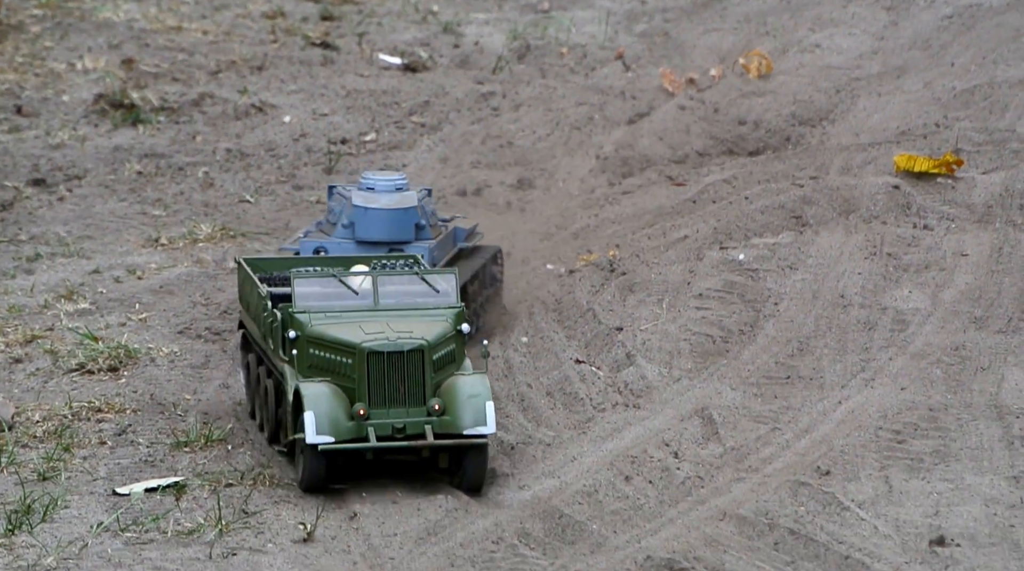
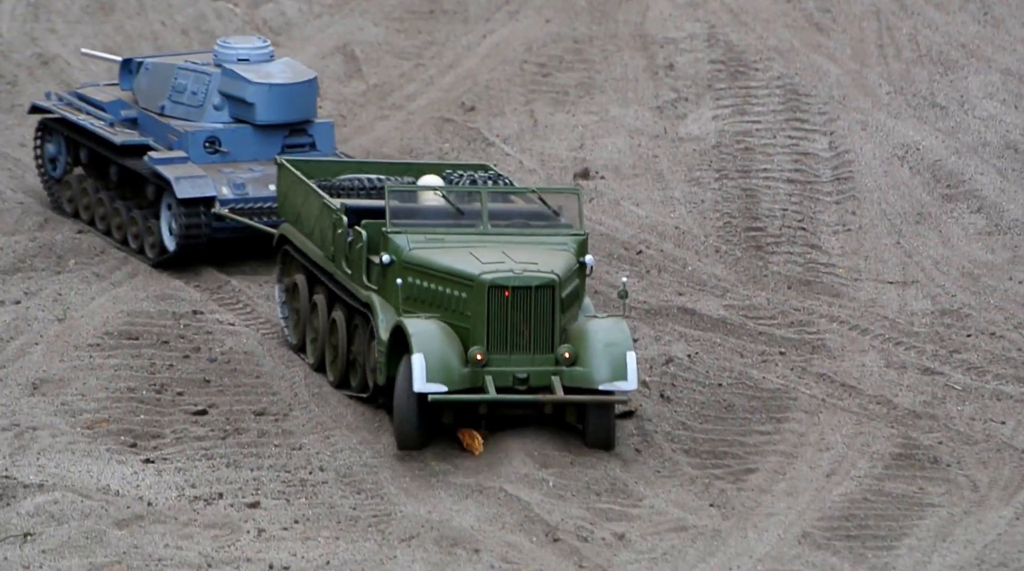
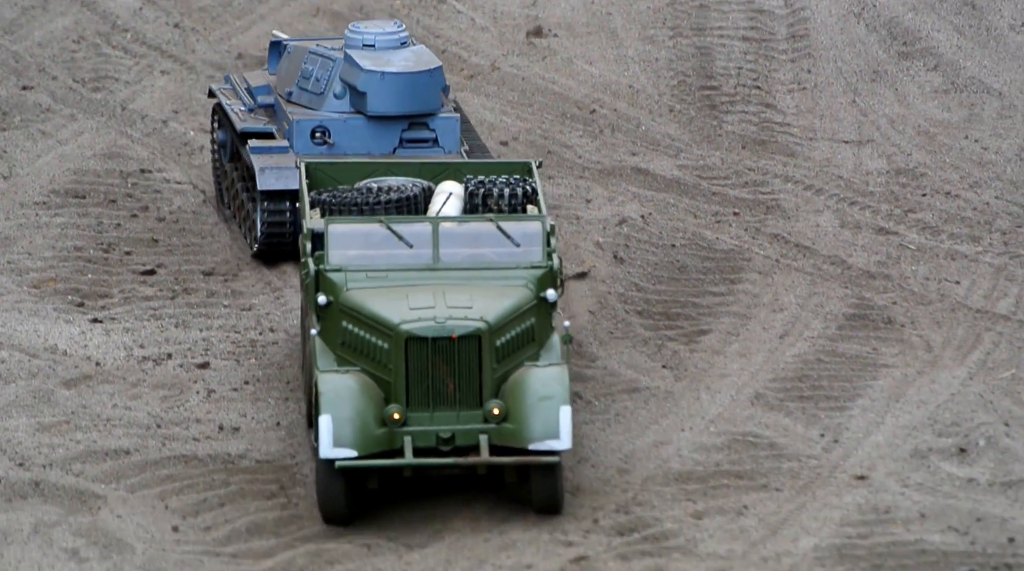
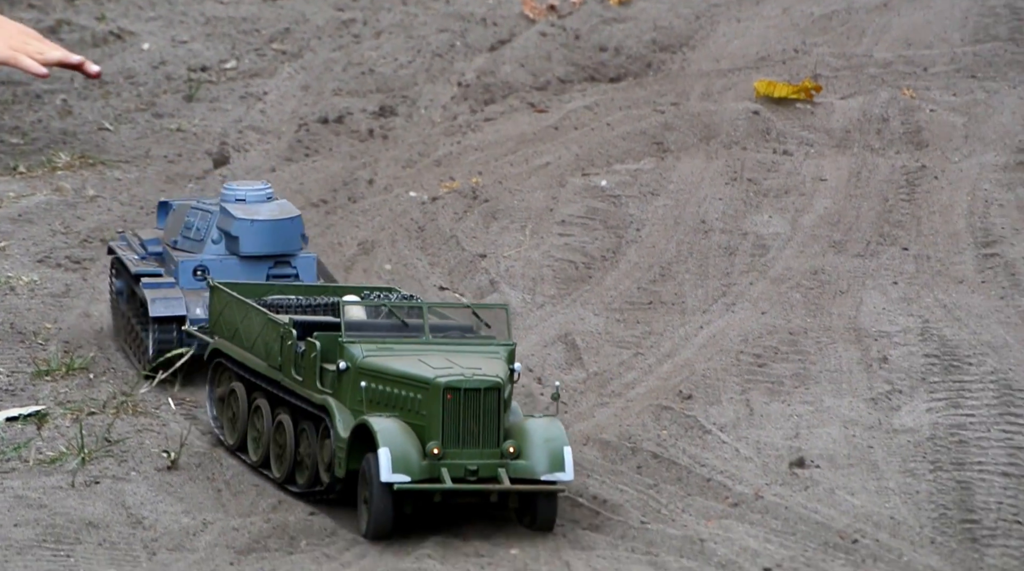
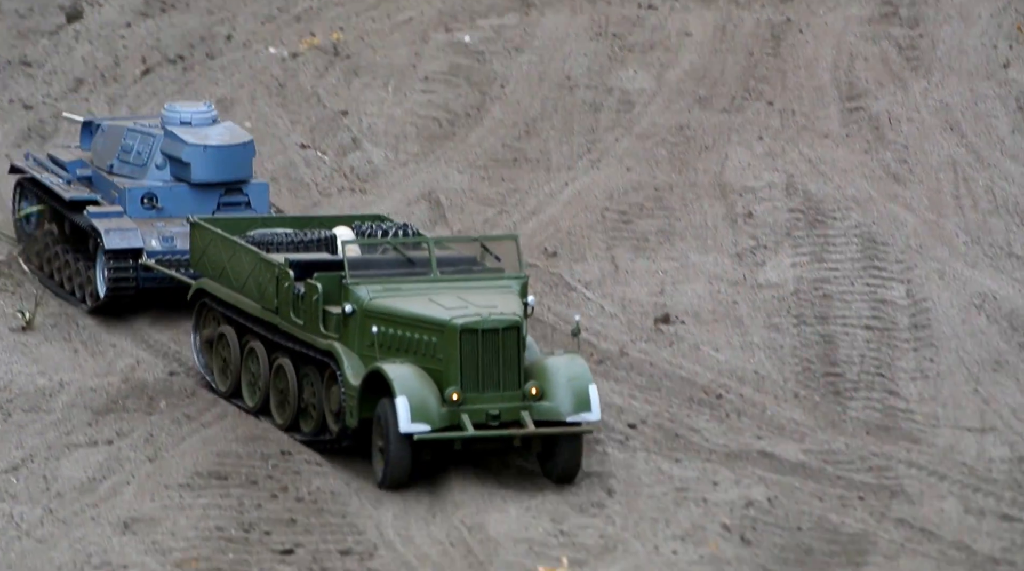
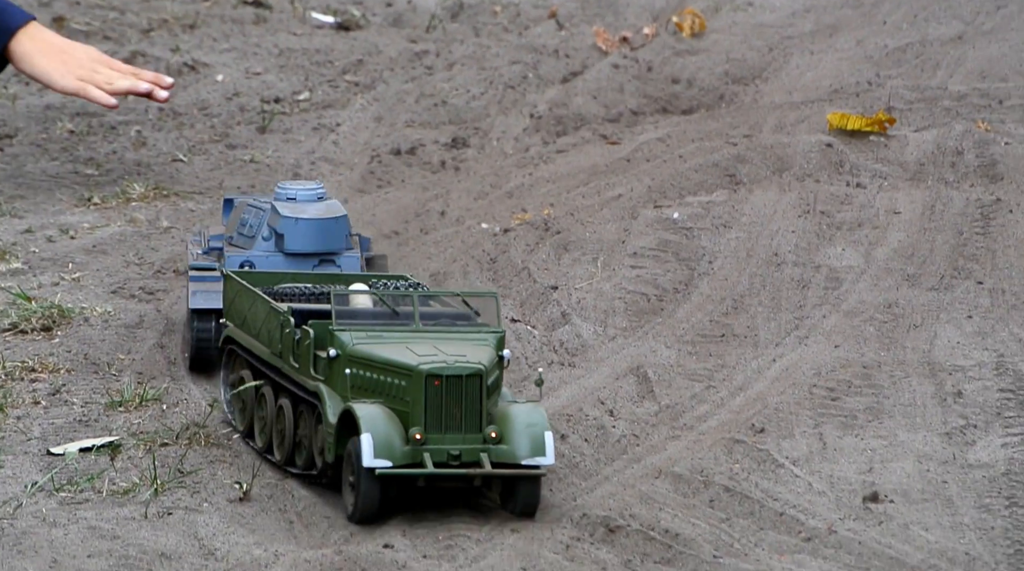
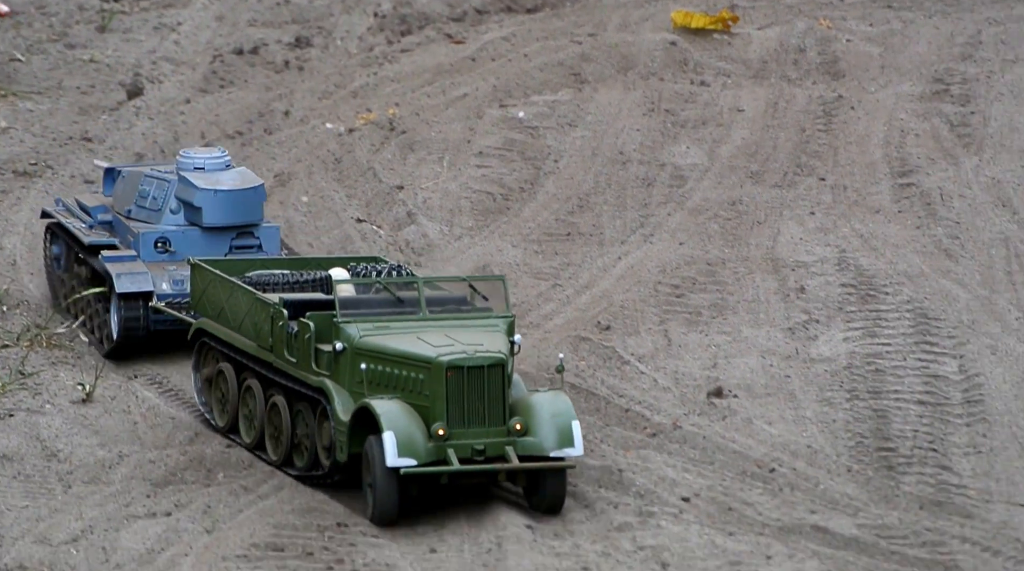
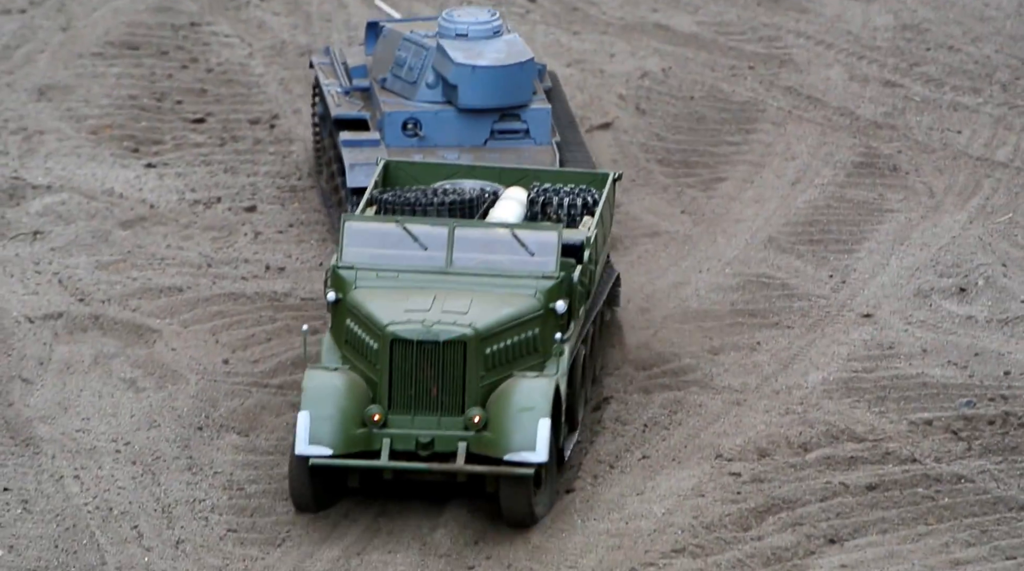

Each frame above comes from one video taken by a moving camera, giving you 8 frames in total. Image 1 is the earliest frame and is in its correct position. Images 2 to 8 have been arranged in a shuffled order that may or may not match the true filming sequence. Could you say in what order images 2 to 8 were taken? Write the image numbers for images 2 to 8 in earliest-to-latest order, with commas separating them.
6, 4, 7, 5, 2, 3, 8
